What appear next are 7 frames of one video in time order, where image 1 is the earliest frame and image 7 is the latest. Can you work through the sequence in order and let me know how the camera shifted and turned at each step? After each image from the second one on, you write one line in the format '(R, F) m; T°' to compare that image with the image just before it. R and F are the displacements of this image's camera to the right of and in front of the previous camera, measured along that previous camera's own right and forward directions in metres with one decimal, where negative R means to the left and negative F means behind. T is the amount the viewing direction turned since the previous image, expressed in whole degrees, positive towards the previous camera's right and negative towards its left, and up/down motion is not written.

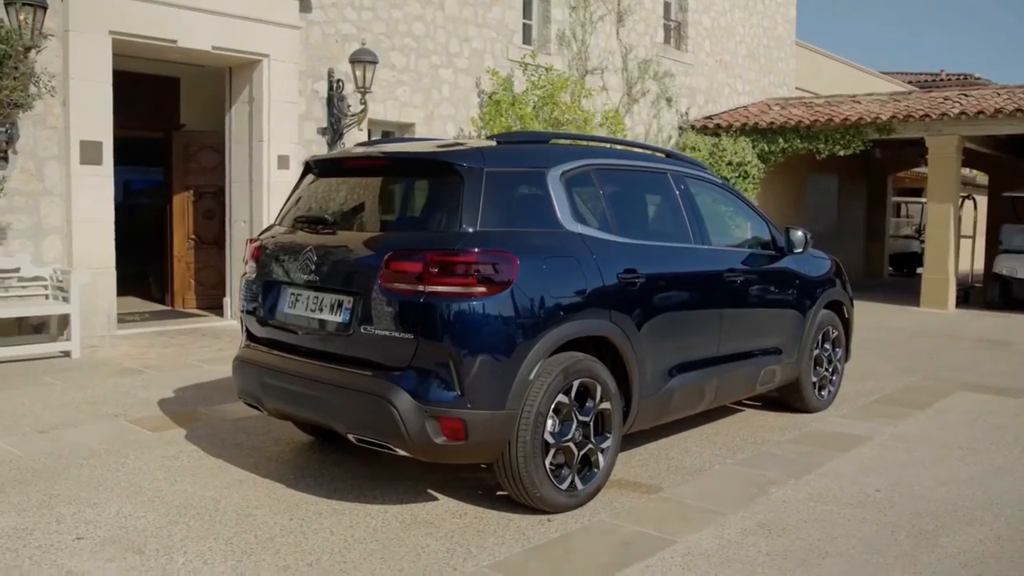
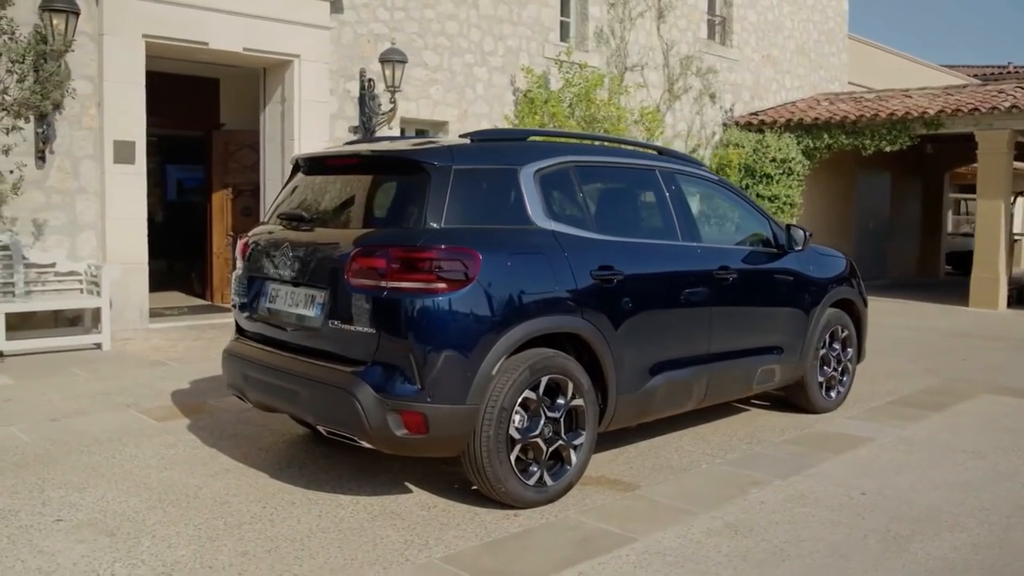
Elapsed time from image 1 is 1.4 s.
(+0.5, 0.0) m; -4°
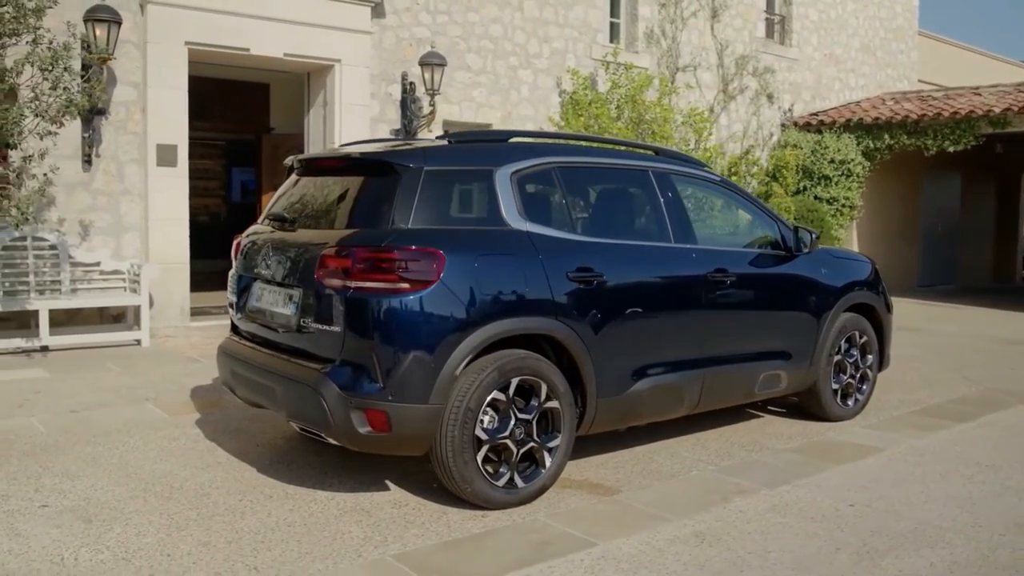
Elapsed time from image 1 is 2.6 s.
(+0.6, 0.0) m; -5°
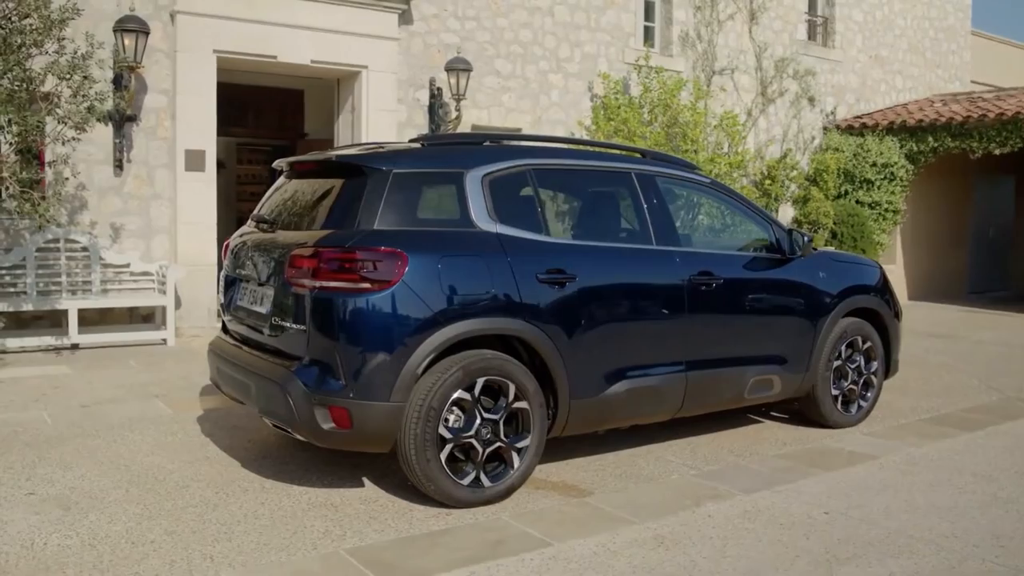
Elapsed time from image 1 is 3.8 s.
(+0.5, 0.0) m; -4°
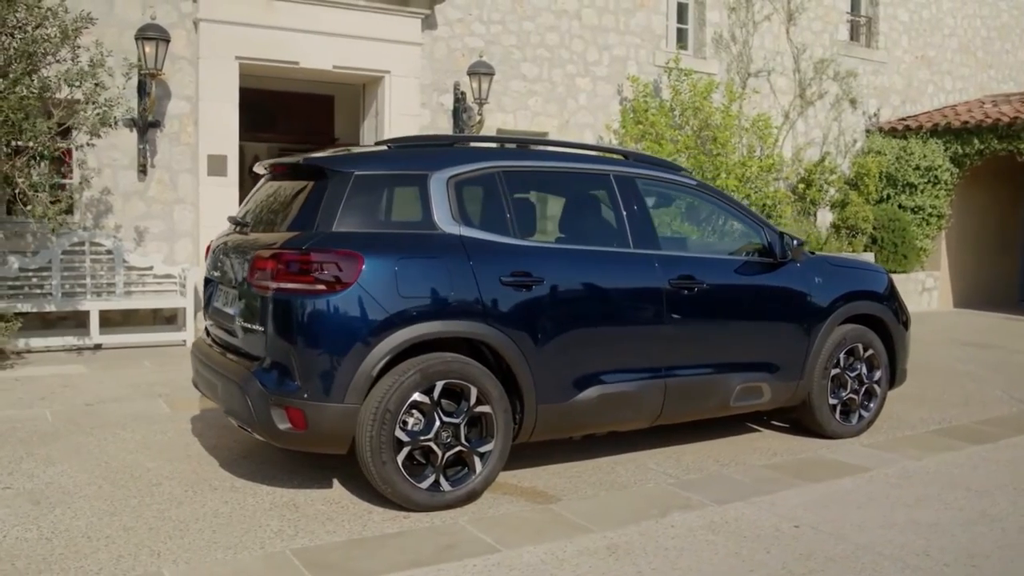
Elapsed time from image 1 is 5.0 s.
(+0.5, +0.1) m; -4°
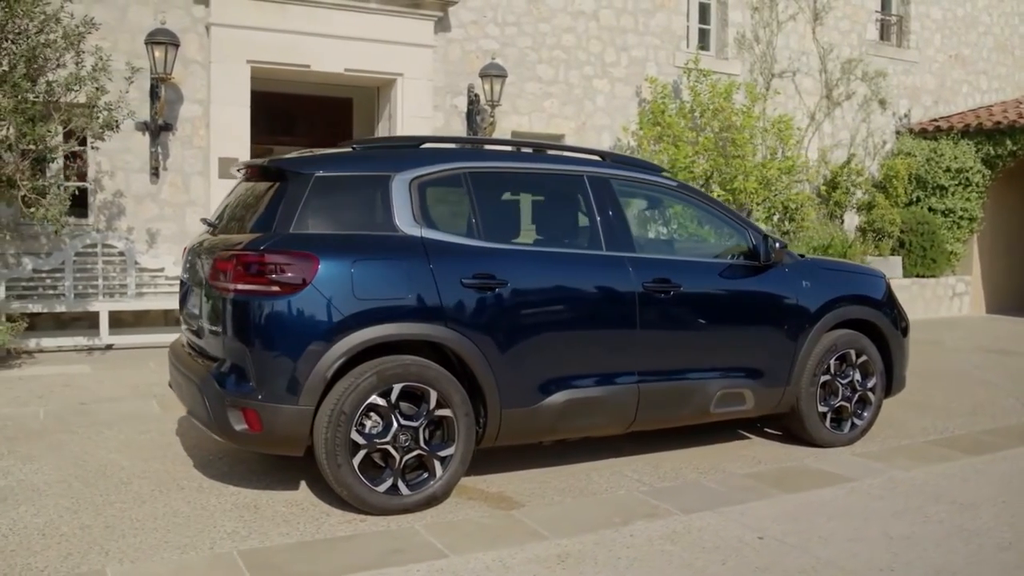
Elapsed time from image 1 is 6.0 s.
(+0.4, +0.1) m; -3°
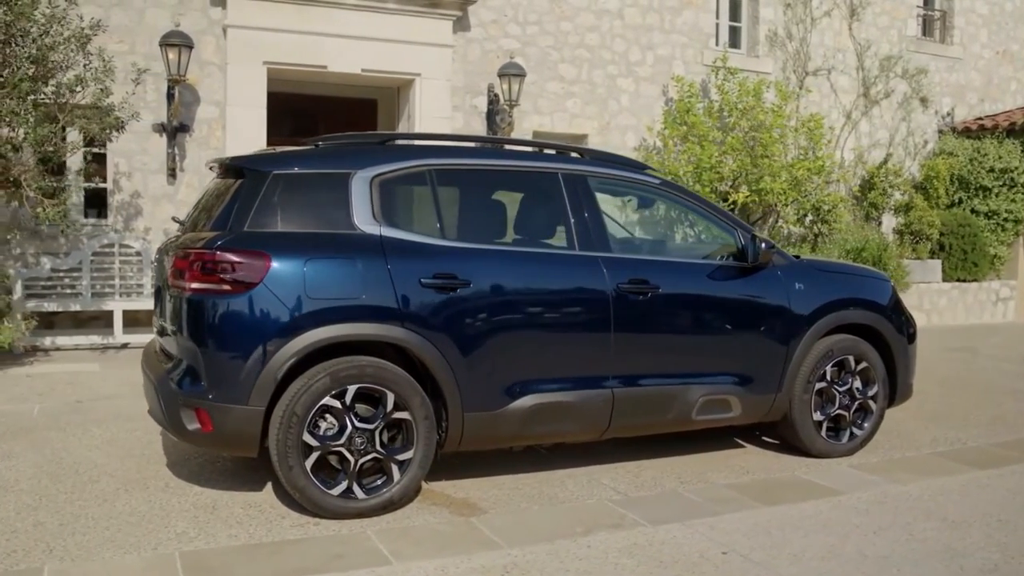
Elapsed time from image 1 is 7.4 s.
(+0.5, +0.2) m; -4°
